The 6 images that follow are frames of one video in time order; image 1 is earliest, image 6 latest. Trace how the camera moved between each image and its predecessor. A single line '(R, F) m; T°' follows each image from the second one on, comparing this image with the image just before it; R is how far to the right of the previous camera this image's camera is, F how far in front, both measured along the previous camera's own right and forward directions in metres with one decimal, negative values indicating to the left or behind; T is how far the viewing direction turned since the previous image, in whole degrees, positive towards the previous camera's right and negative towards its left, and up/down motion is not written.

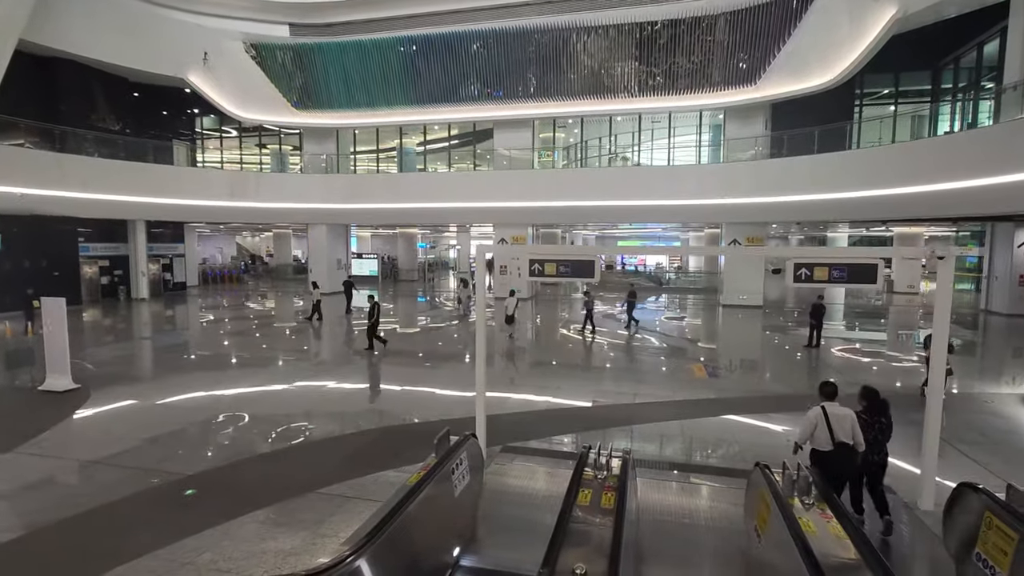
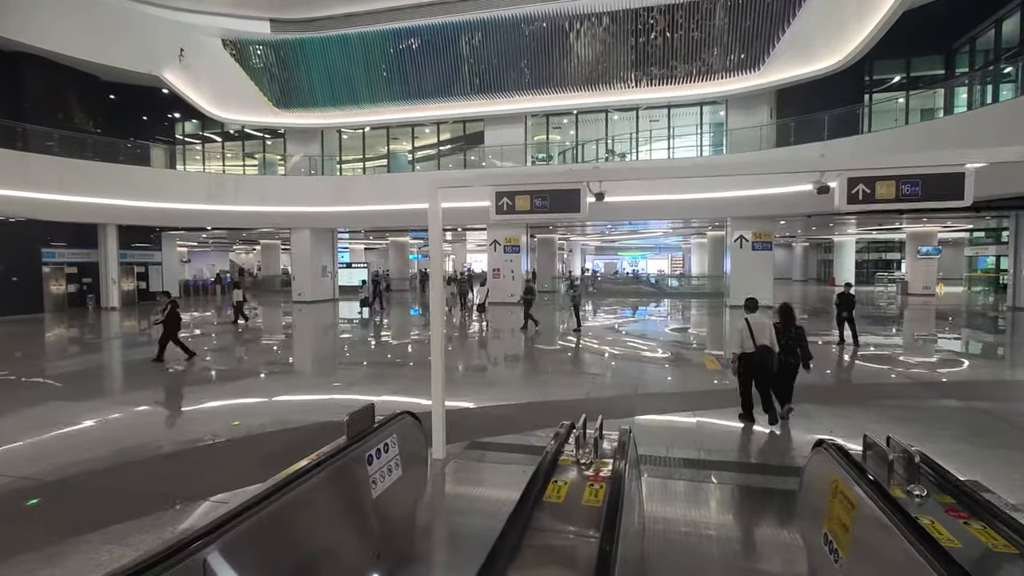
(+0.3, +1.1) m; 0°
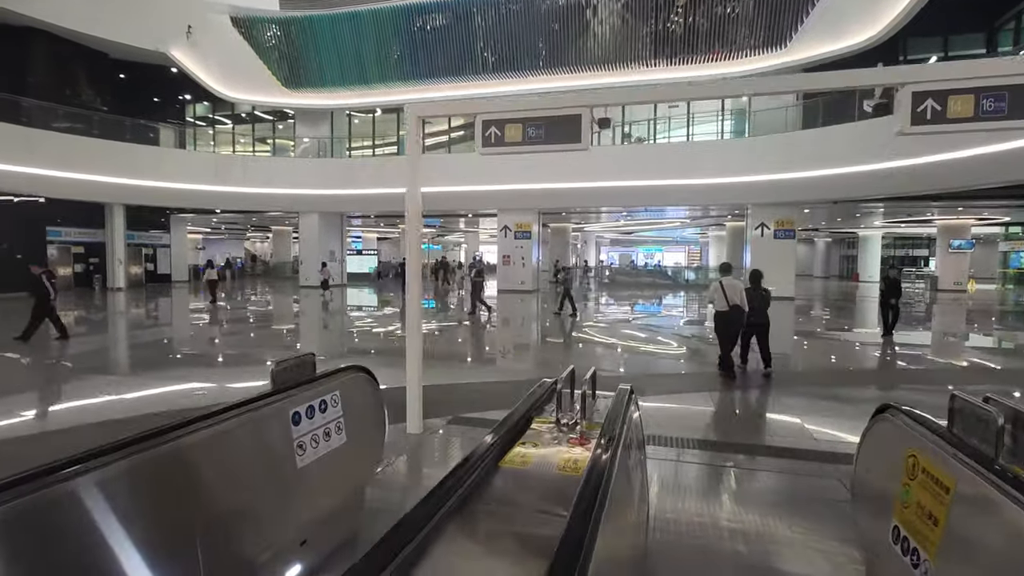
(+0.2, +0.5) m; -2°
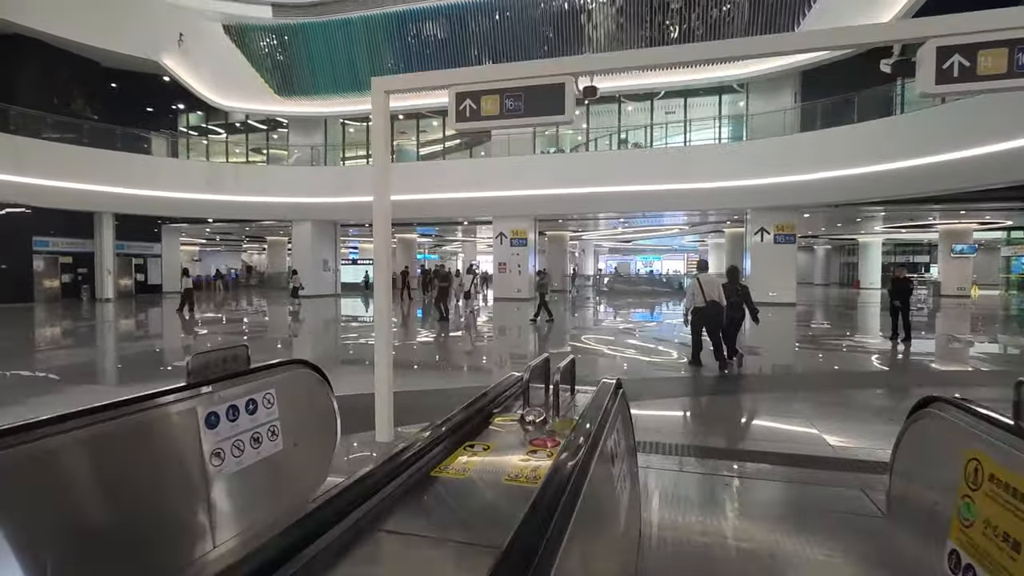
(+0.1, +0.3) m; 0°
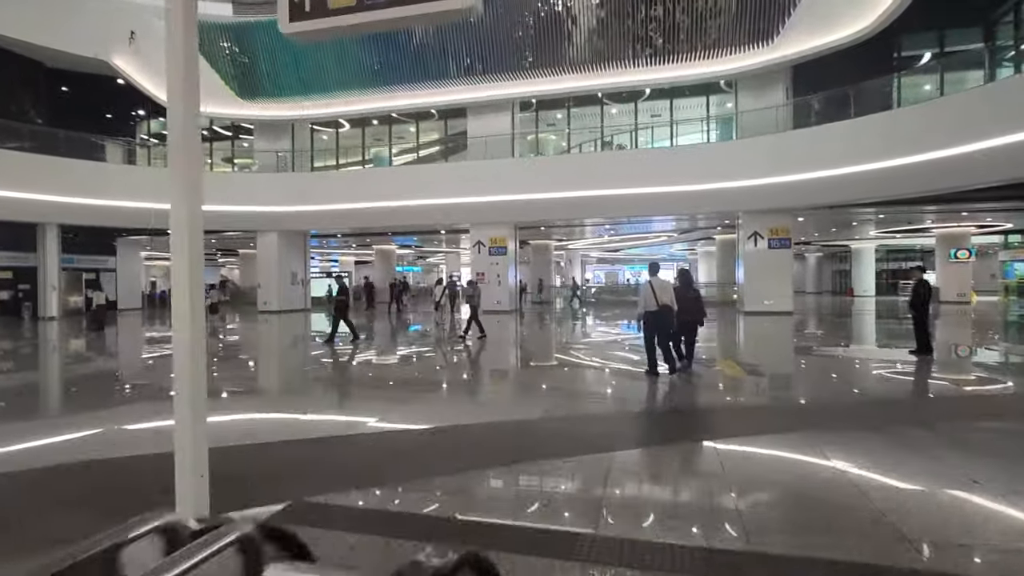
(+0.4, +1.1) m; +1°
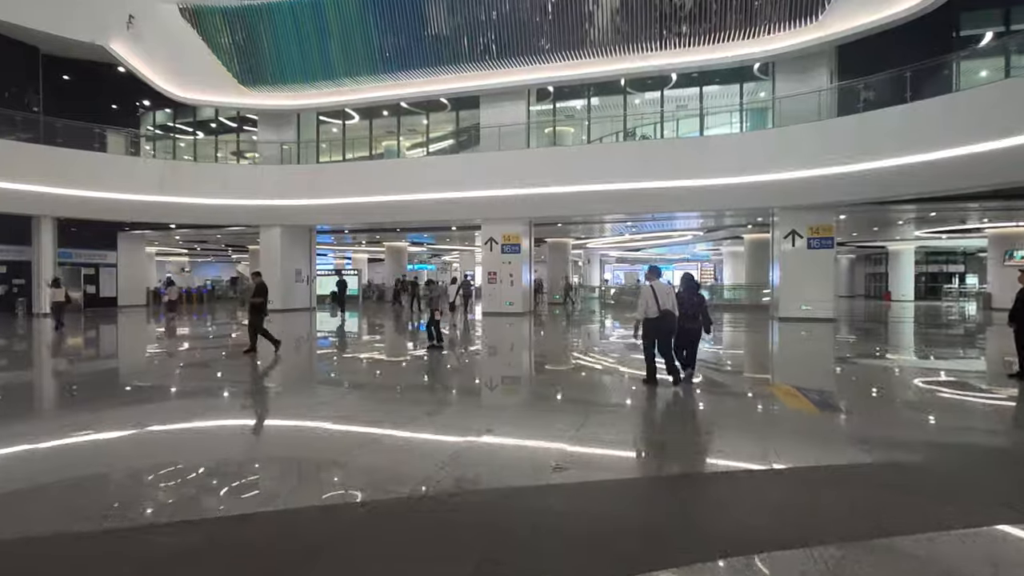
(+0.1, +1.1) m; -2°
